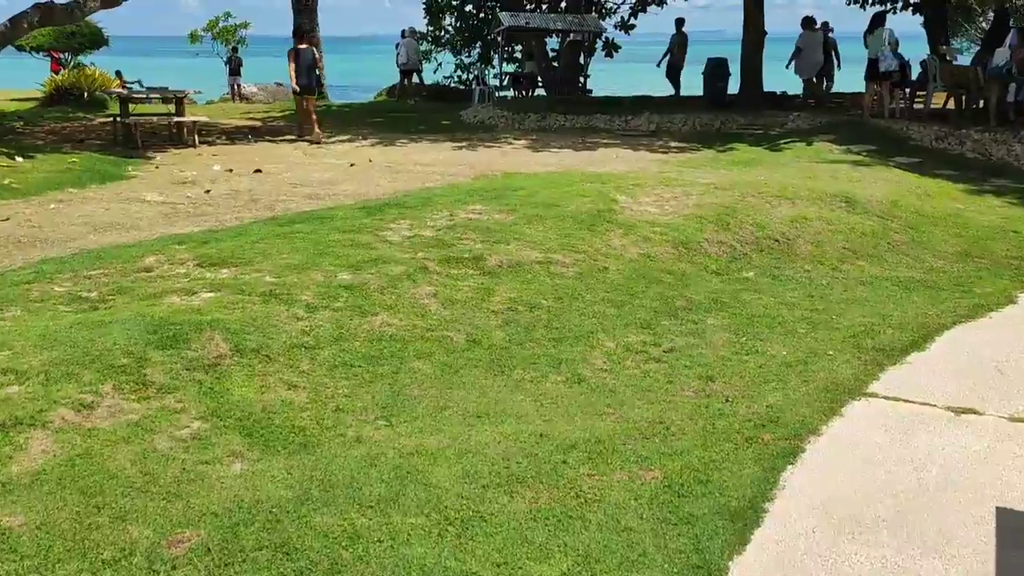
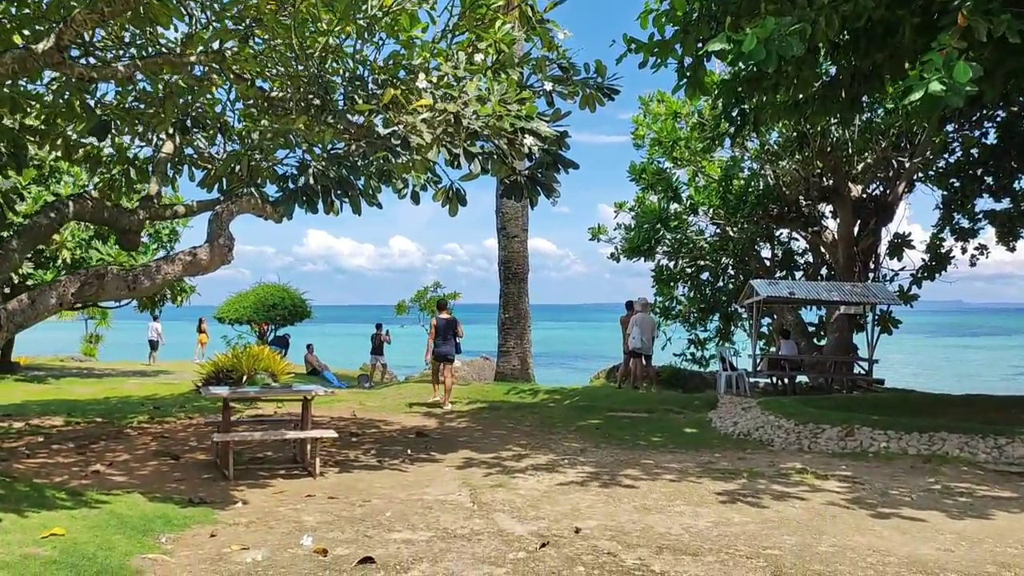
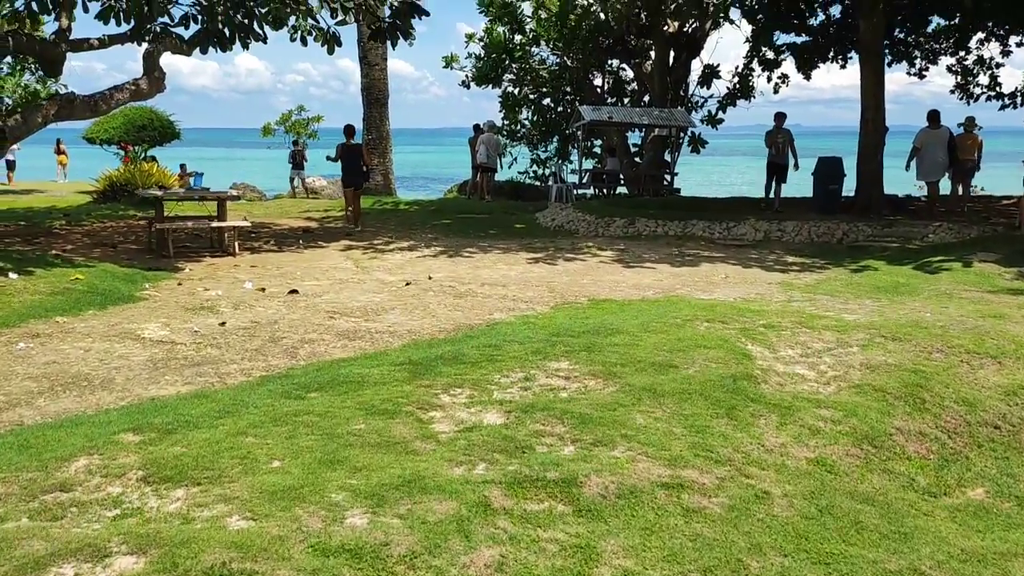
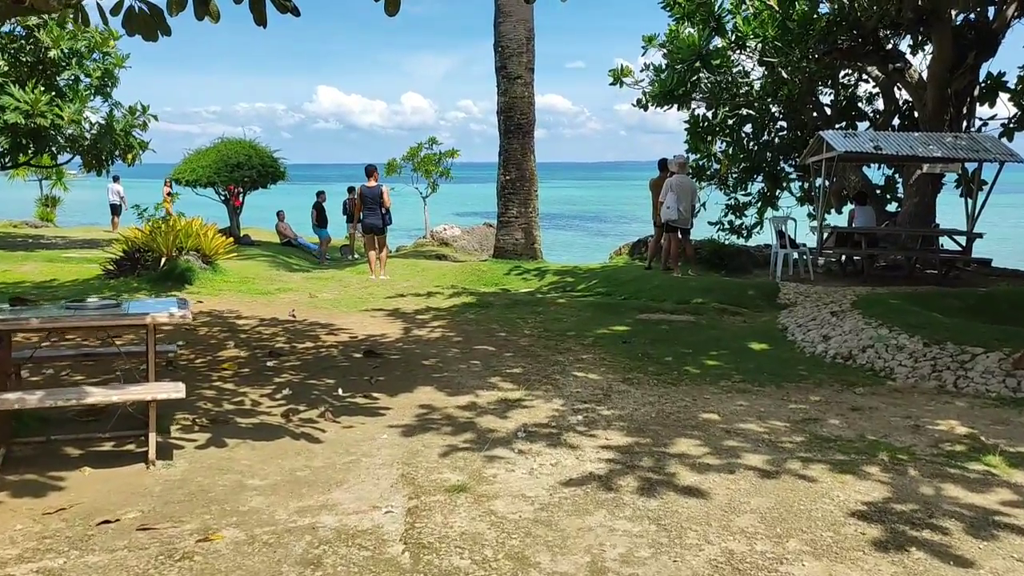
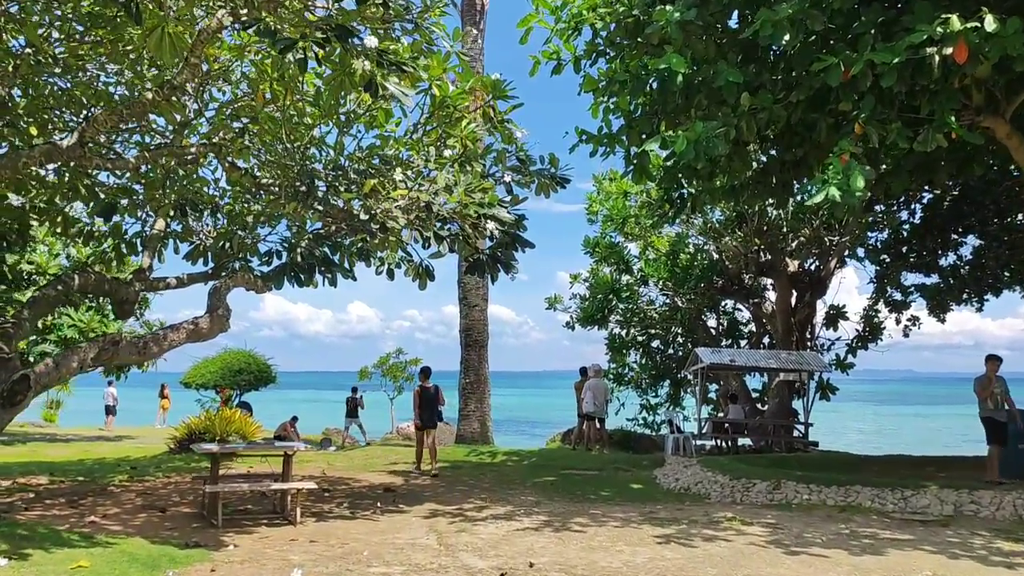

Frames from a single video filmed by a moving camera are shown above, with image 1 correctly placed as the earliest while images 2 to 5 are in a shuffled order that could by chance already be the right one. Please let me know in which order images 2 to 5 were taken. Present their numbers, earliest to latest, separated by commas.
3, 5, 2, 4
